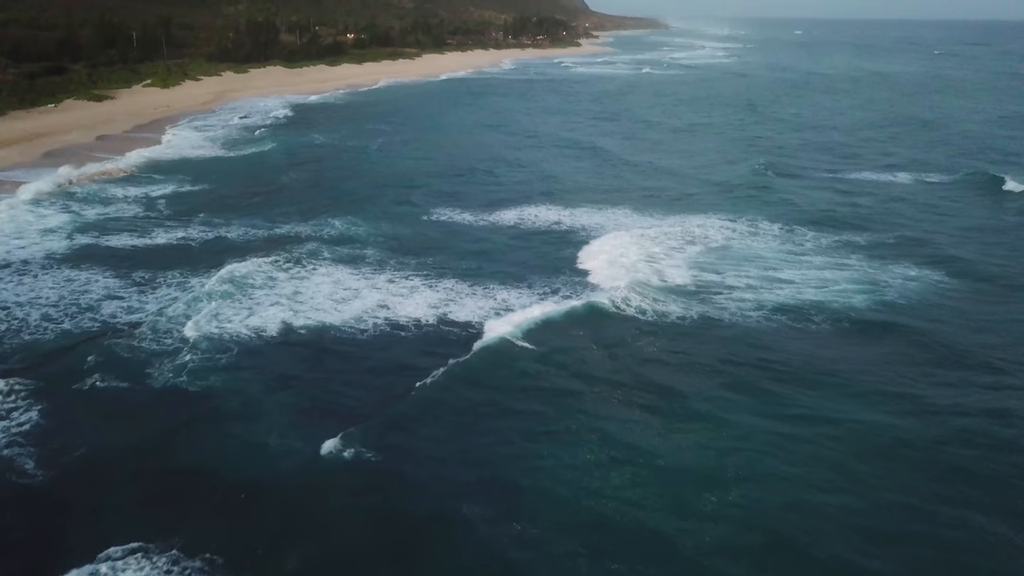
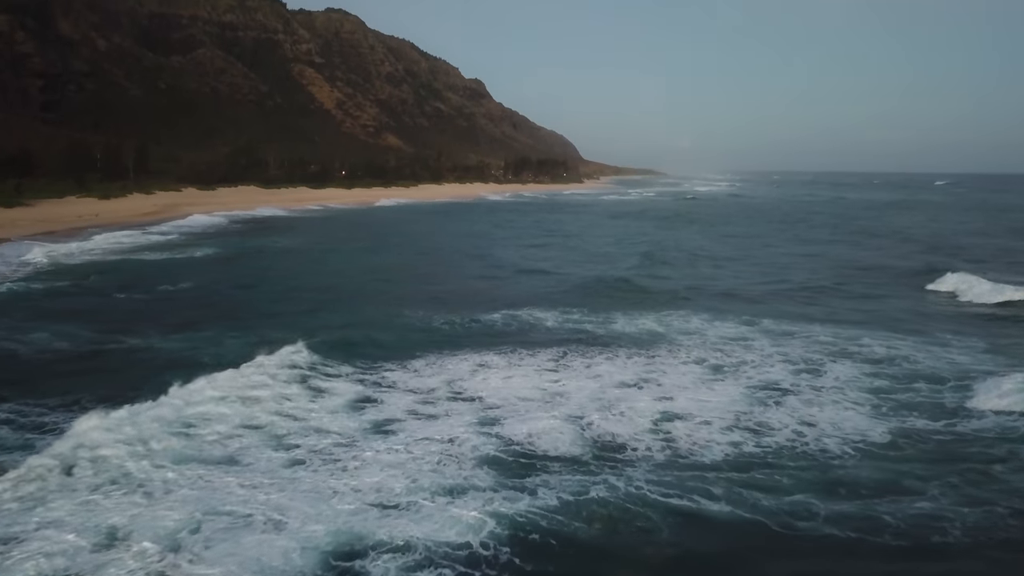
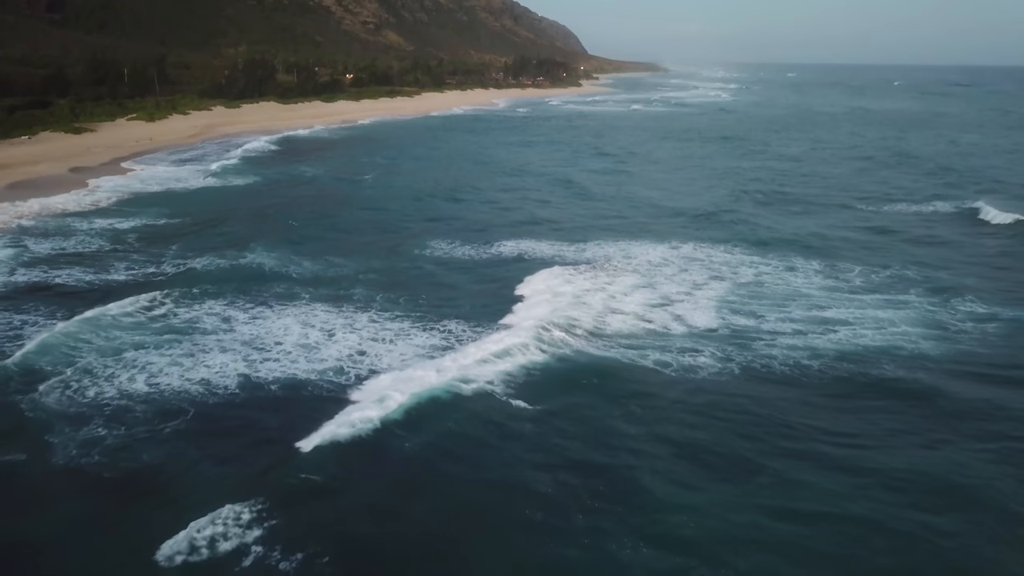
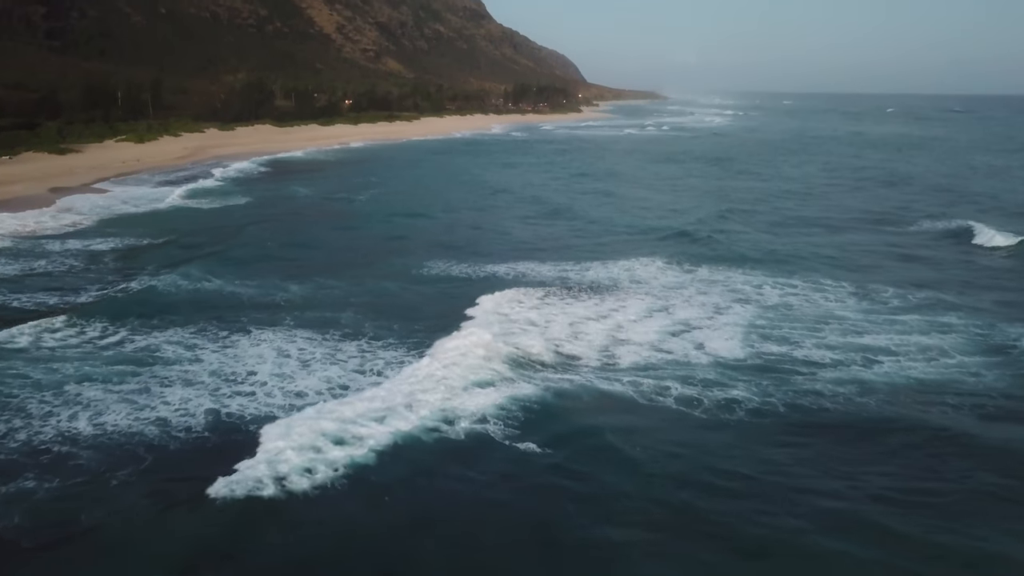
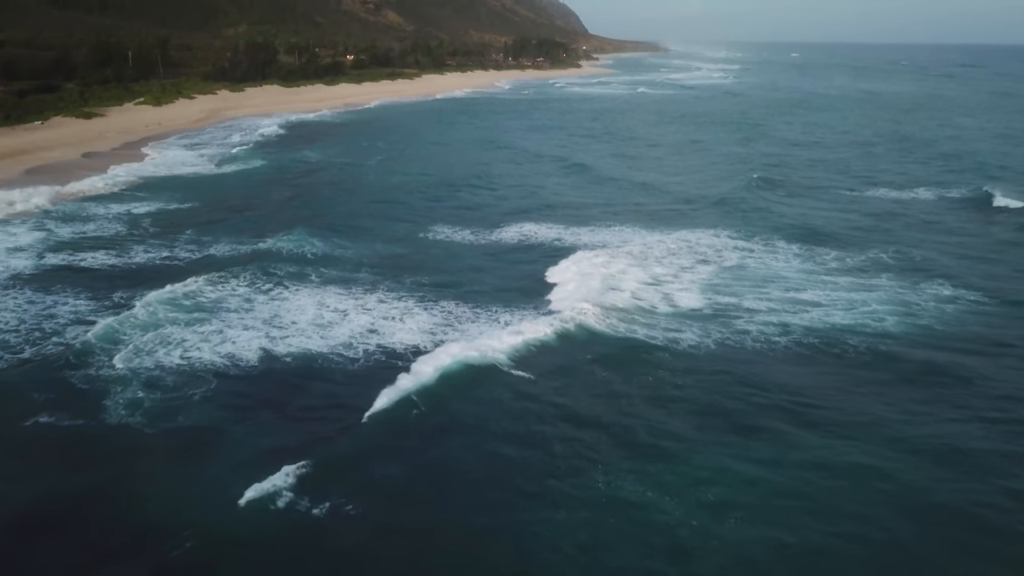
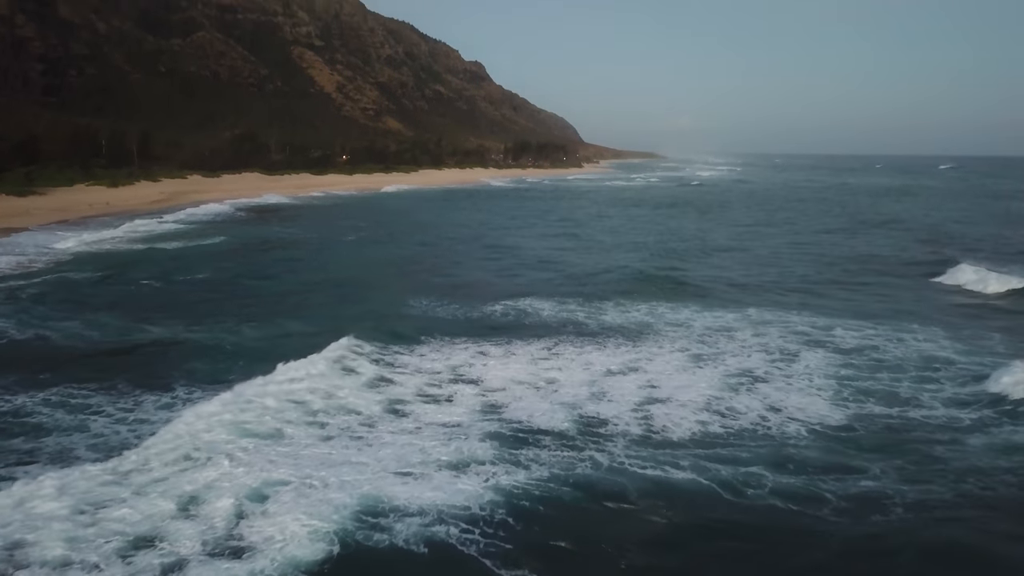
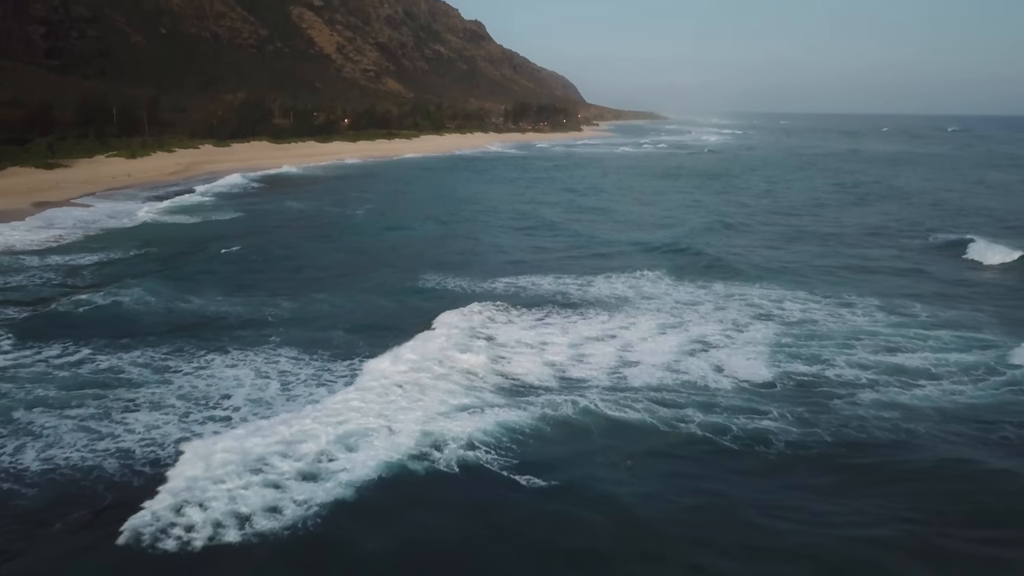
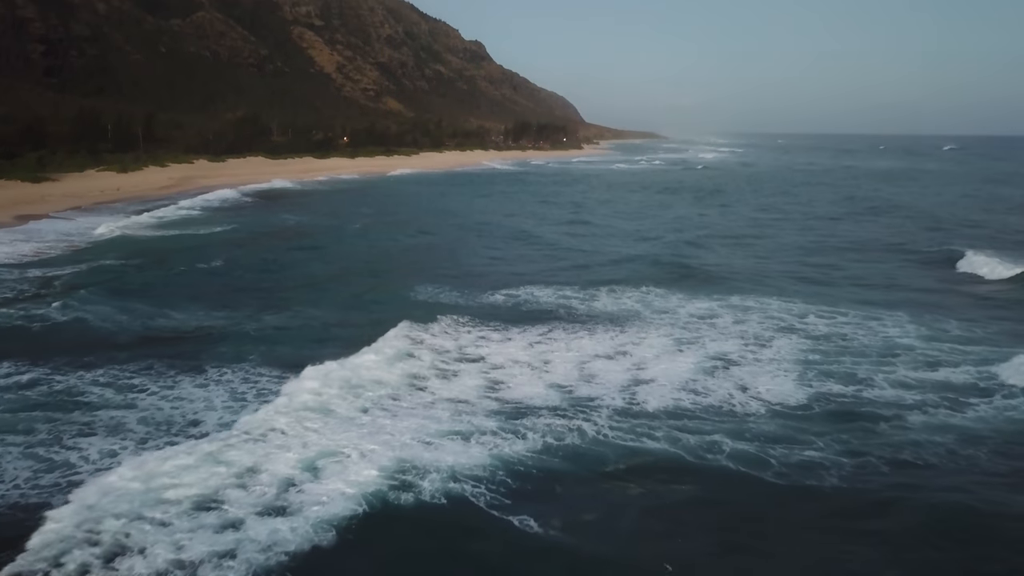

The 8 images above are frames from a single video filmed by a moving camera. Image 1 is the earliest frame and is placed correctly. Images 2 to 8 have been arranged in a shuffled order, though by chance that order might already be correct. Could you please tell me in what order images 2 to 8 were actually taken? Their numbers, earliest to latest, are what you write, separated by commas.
5, 3, 4, 7, 8, 6, 2
